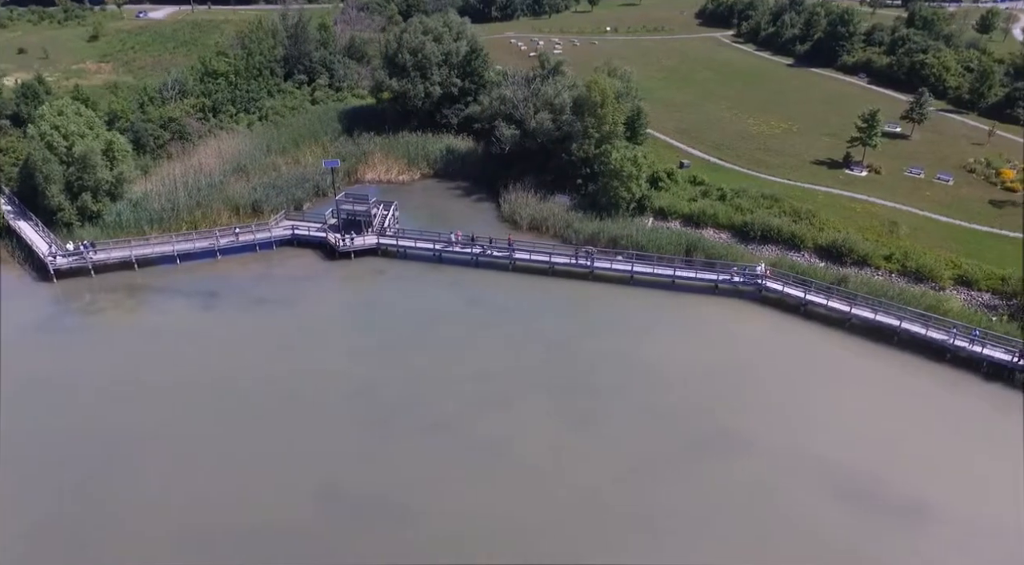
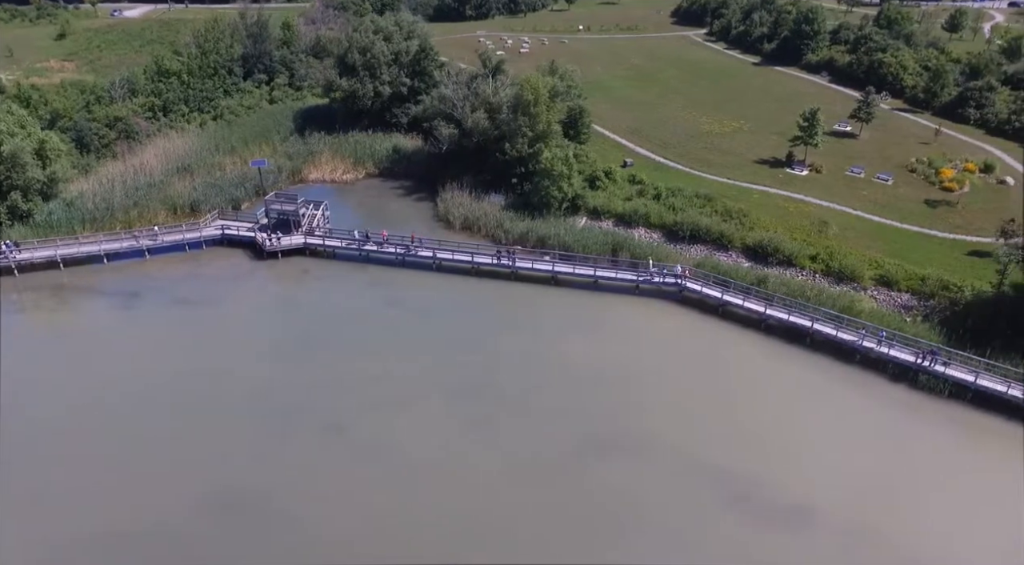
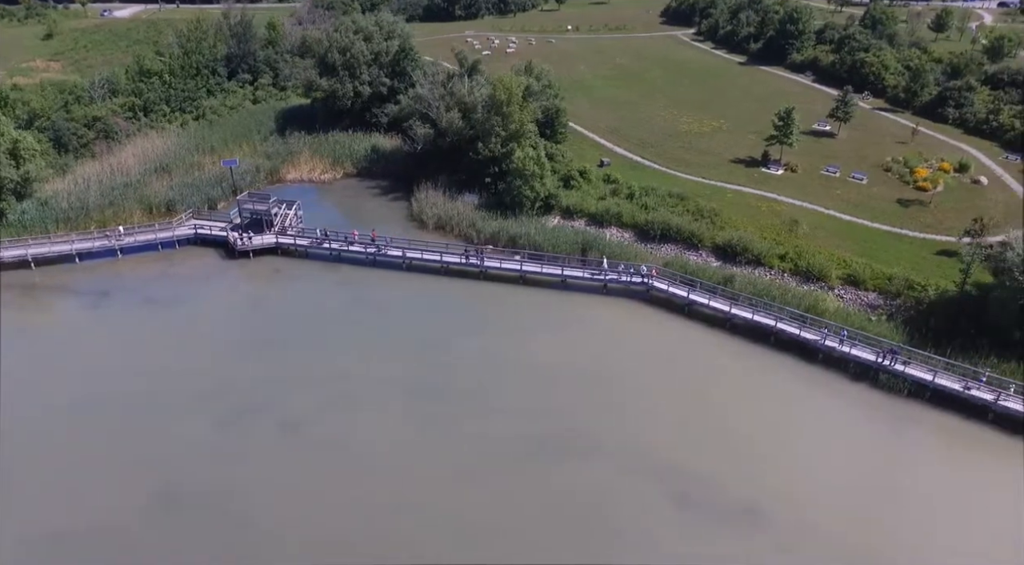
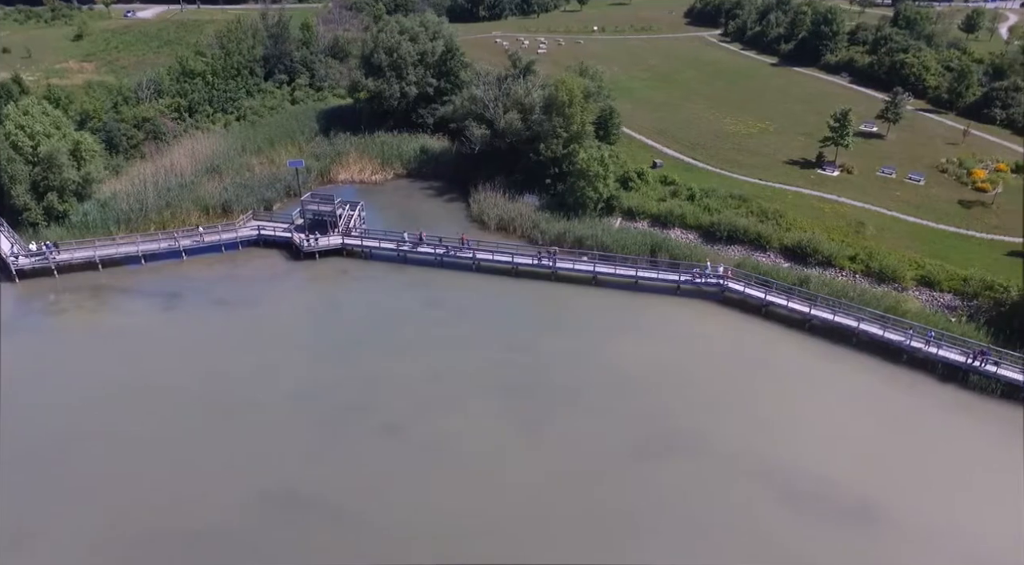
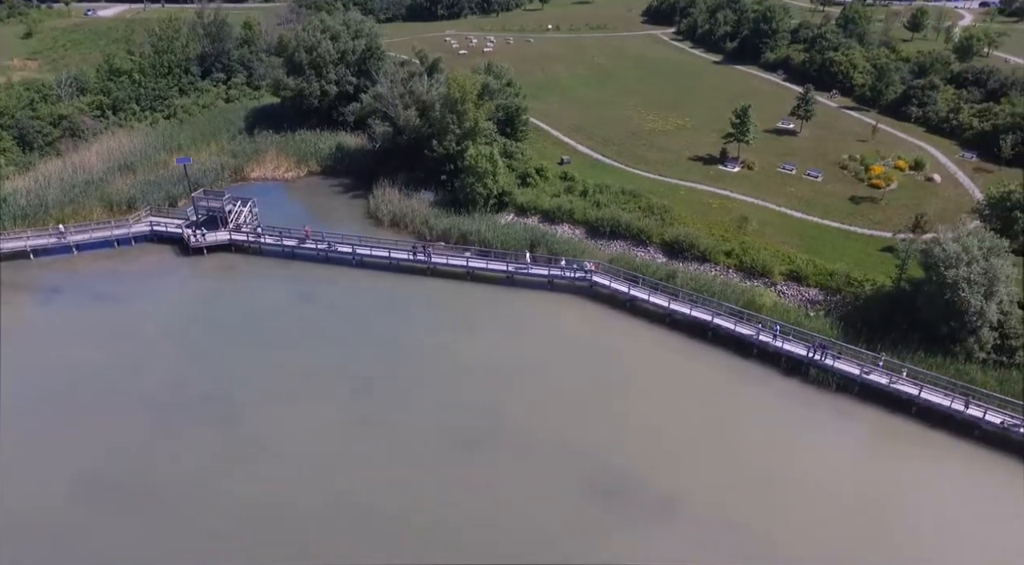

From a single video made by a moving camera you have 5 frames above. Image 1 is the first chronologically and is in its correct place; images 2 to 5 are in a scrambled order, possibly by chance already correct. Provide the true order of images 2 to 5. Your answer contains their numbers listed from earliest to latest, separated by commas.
4, 2, 3, 5
